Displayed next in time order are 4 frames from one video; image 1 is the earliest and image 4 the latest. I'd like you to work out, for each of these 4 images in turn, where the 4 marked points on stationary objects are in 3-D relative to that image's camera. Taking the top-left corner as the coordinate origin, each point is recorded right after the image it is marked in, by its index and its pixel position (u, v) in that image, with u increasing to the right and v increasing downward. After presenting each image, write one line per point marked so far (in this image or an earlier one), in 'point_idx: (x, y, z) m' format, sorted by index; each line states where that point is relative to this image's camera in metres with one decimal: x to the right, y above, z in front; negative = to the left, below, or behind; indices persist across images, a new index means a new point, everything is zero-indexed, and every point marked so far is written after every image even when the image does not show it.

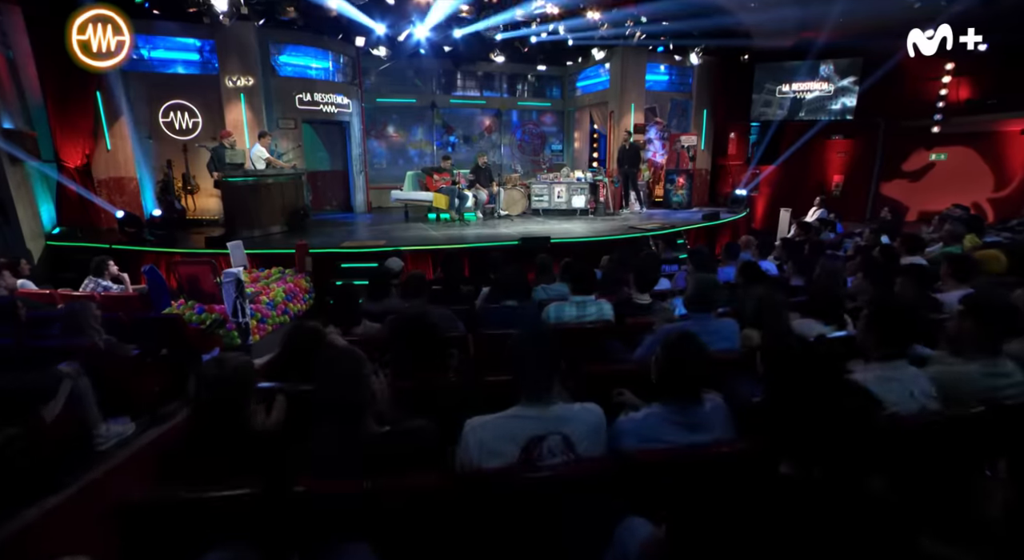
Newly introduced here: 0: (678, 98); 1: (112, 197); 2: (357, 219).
0: (+3.6, +4.0, +11.1) m
1: (-6.8, +1.4, +8.7) m
2: (-3.1, +1.2, +10.4) m
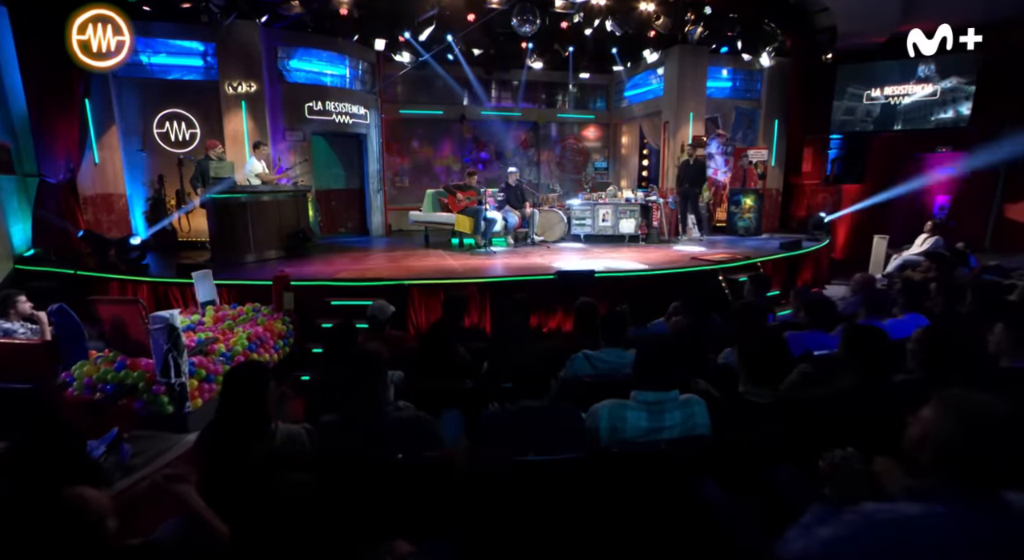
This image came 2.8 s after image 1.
0: (+4.3, +3.2, +9.5) m
1: (-6.3, +1.0, +7.7) m
2: (-2.5, +0.7, +9.1) m
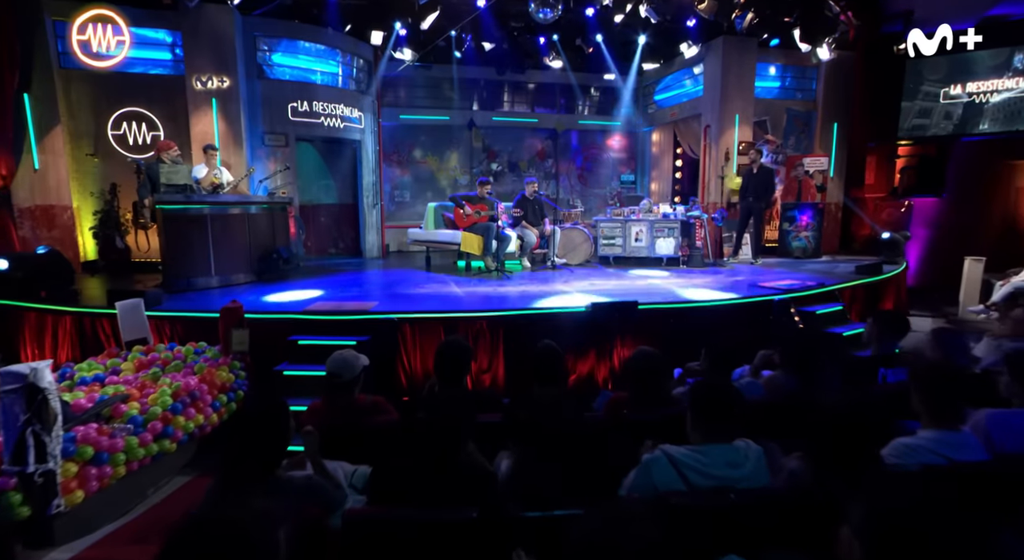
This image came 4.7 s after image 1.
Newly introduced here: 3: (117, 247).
0: (+4.6, +2.8, +8.2) m
1: (-6.1, +0.6, +6.5) m
2: (-2.2, +0.2, +7.8) m
3: (-5.2, +0.4, +6.7) m
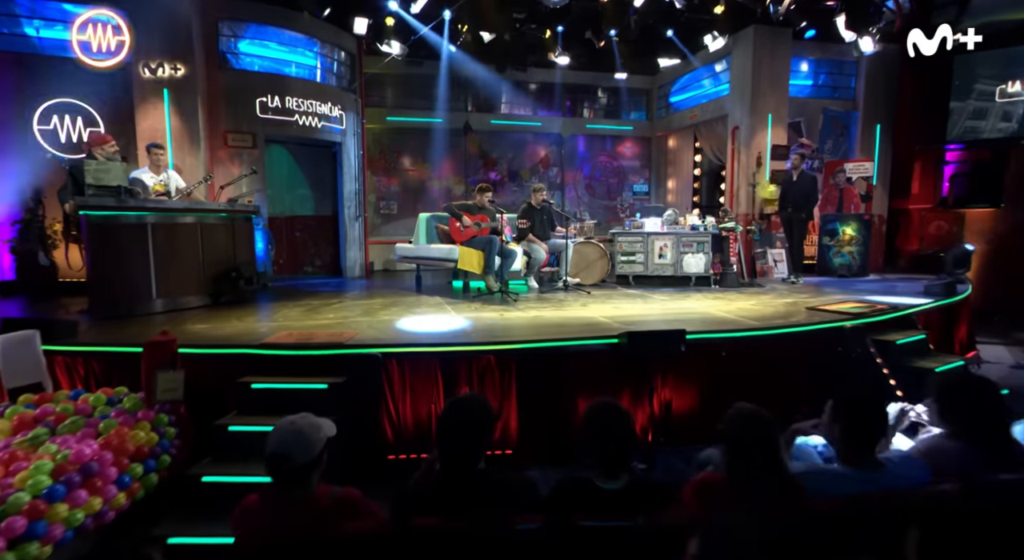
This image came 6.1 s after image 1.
0: (+4.6, +2.5, +7.3) m
1: (-6.0, +0.3, +5.3) m
2: (-2.2, -0.1, +6.7) m
3: (-5.1, +0.2, +5.5) m
